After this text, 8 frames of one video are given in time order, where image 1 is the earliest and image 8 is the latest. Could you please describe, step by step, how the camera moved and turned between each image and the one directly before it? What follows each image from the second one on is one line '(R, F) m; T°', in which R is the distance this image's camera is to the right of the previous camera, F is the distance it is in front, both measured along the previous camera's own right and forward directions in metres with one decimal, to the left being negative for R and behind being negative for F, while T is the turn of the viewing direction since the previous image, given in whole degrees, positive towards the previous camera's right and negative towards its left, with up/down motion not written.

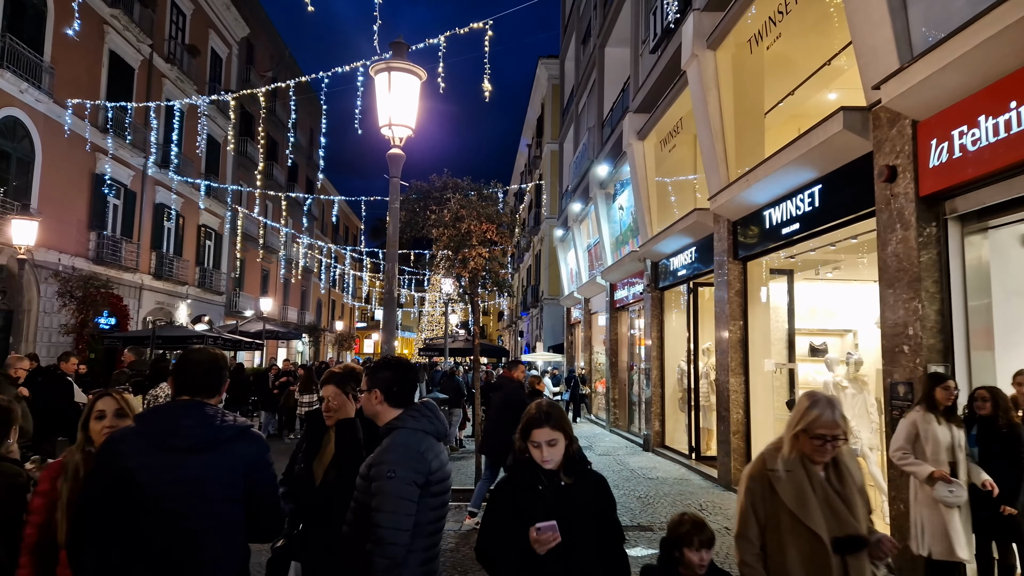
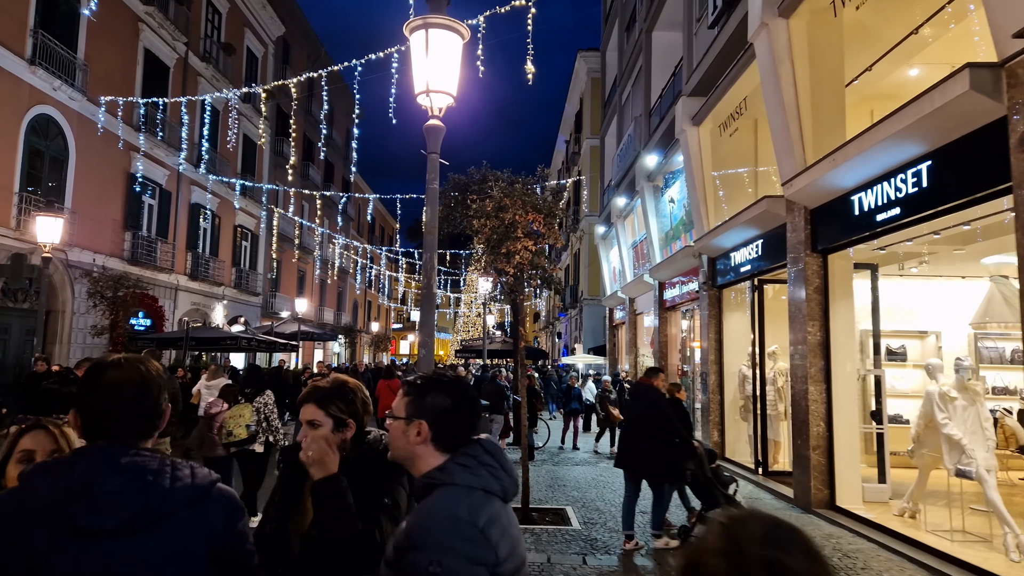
(-0.2, +0.8) m; -3°
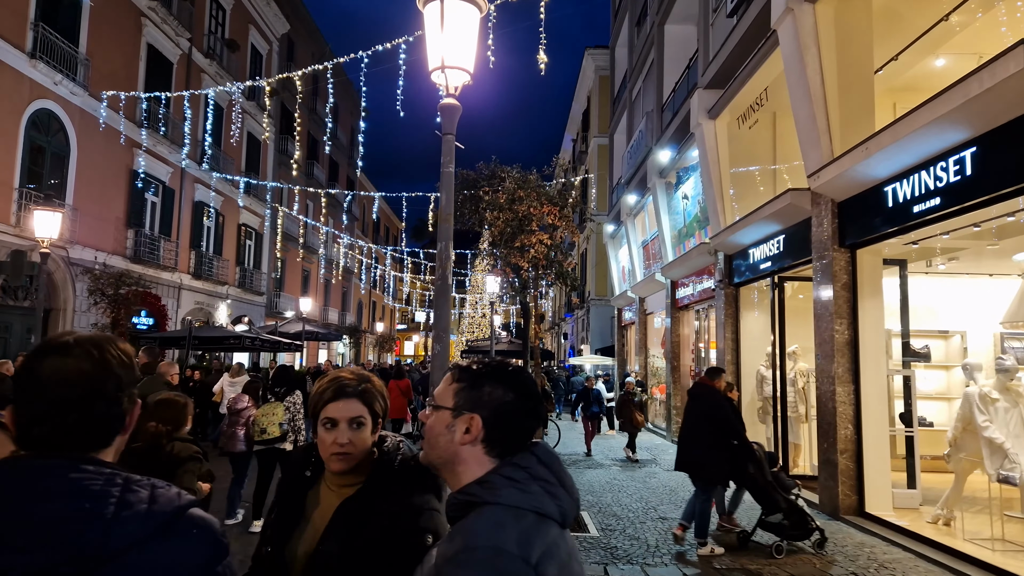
(-0.1, +0.3) m; 0°
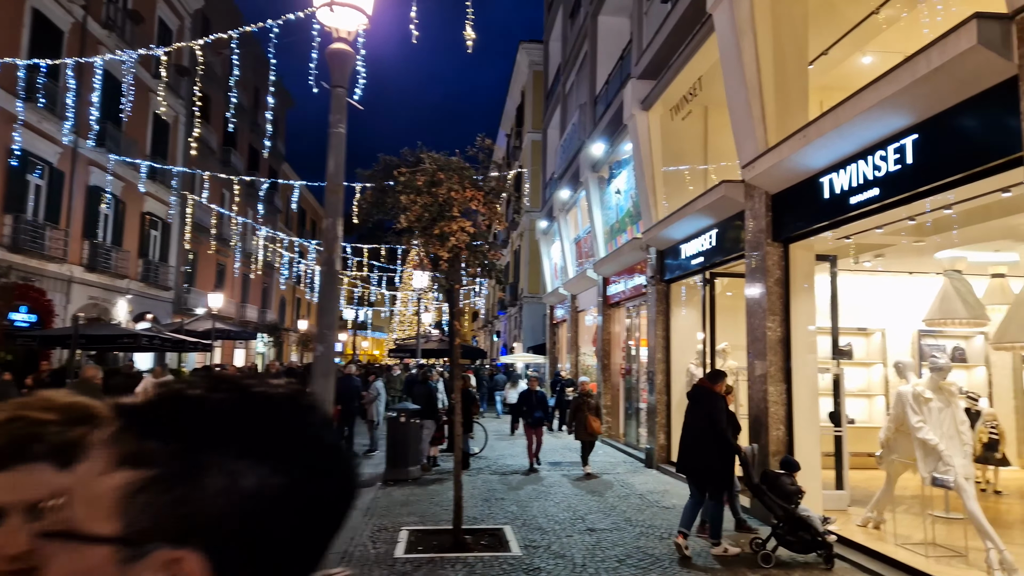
(+0.2, +0.6) m; +6°
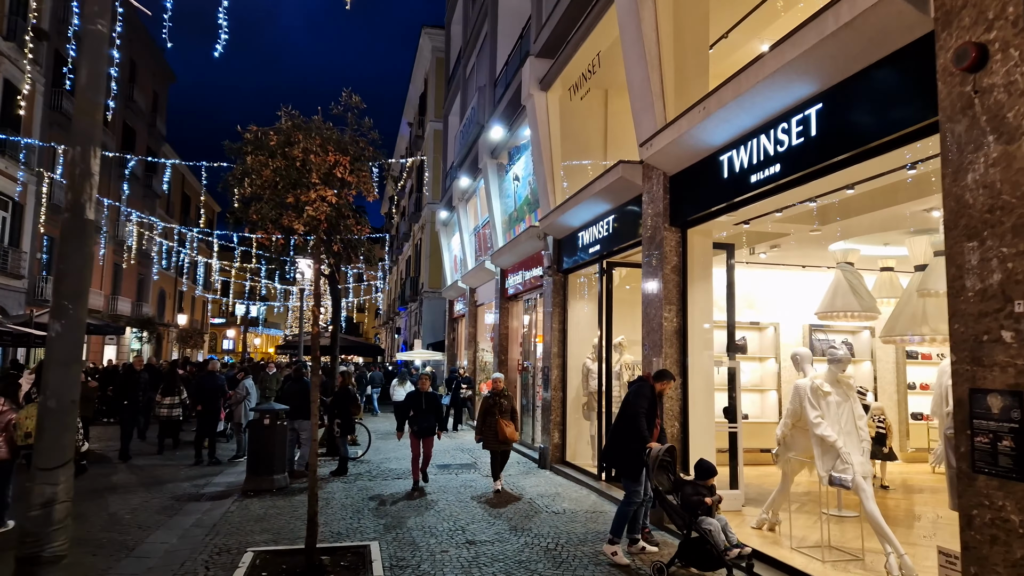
(+0.3, +0.8) m; +8°
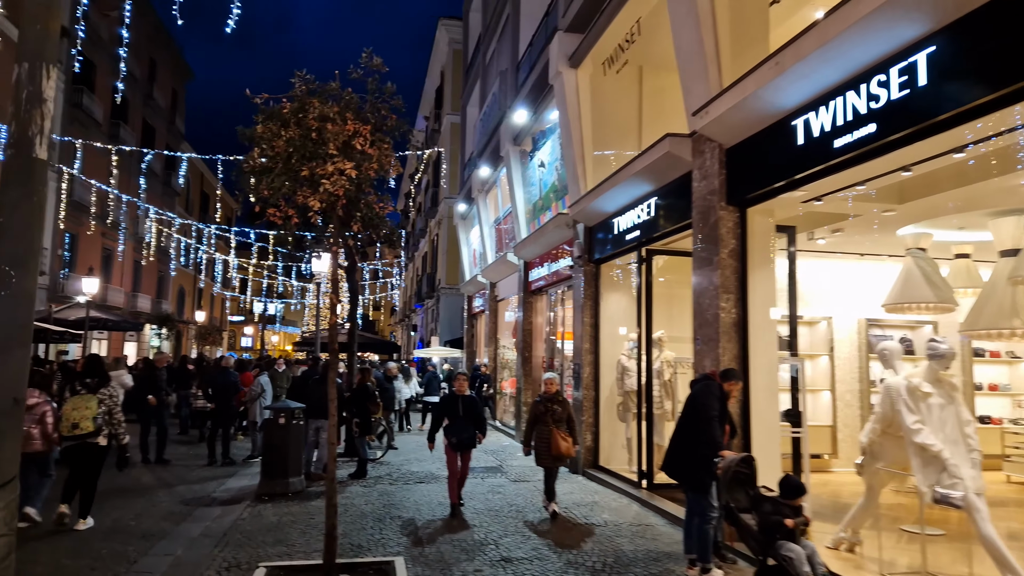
(-0.2, +0.7) m; -1°
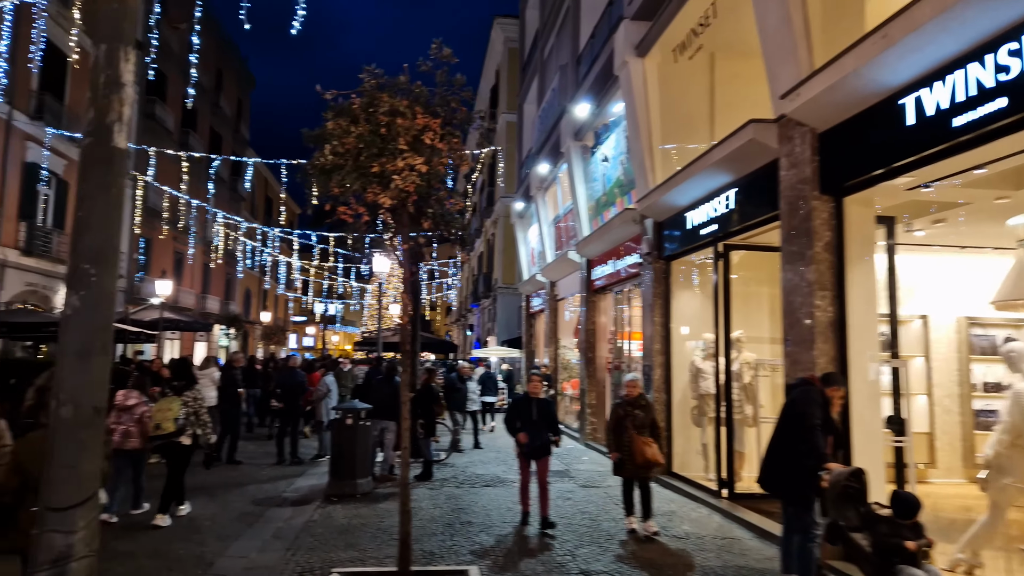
(-0.2, +0.3) m; -5°
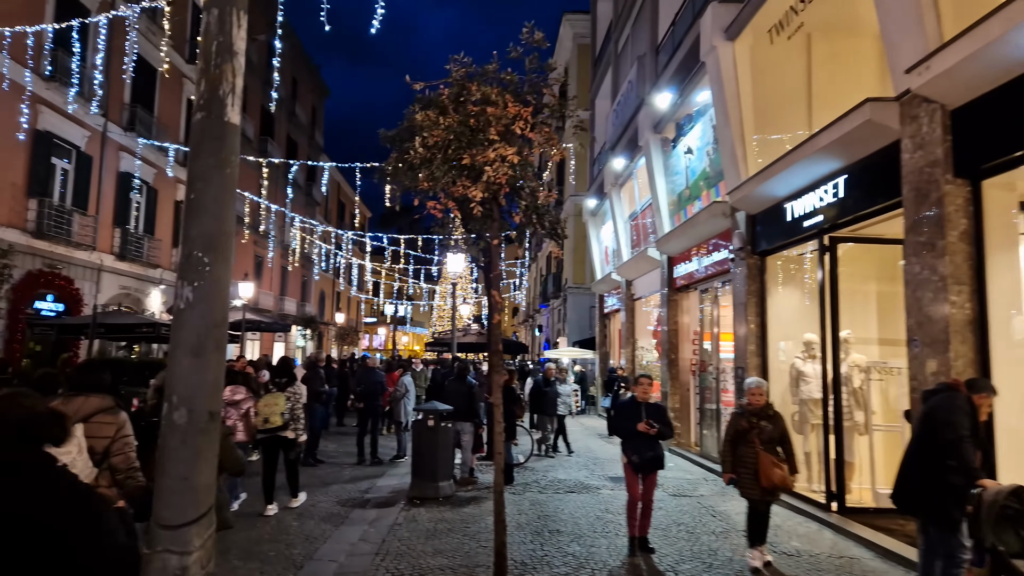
(-0.3, +0.3) m; -6°
